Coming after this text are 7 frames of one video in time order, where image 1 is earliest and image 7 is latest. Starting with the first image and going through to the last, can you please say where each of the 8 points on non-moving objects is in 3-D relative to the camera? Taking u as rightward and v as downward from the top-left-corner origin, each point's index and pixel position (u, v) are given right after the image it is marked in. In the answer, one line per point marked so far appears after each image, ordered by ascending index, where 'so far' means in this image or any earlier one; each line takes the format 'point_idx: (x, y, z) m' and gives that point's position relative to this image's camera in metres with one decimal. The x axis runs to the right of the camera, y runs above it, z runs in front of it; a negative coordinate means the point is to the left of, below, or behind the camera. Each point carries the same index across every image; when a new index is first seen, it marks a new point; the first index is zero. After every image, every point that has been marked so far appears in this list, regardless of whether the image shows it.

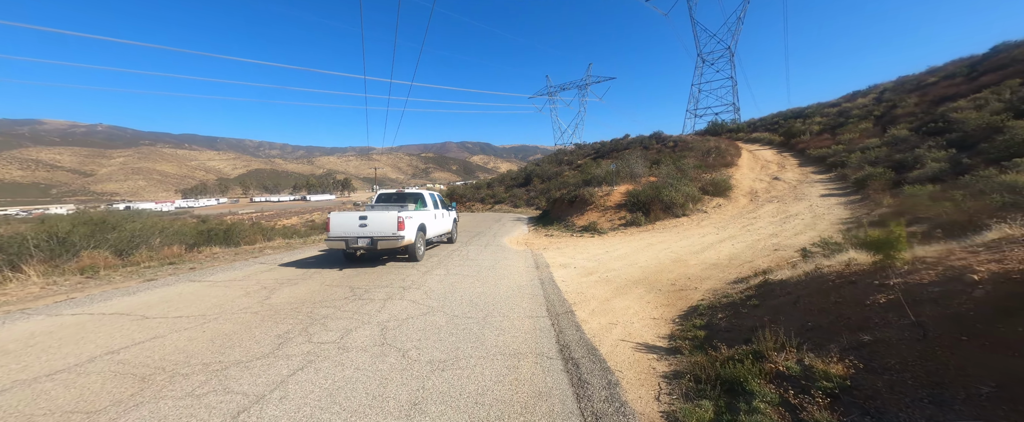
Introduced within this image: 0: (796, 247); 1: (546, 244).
0: (+7.8, -1.0, +8.8) m
1: (+1.3, -1.3, +12.5) m
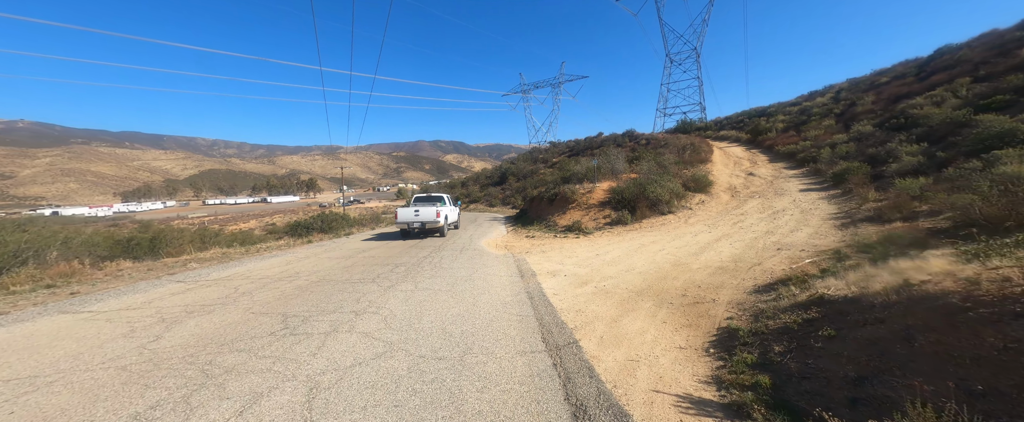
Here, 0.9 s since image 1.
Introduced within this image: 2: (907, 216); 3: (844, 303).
0: (+7.3, -0.9, +8.2) m
1: (+0.6, -1.3, +11.4) m
2: (+10.4, -0.1, +8.5) m
3: (+3.2, -0.9, +3.1) m
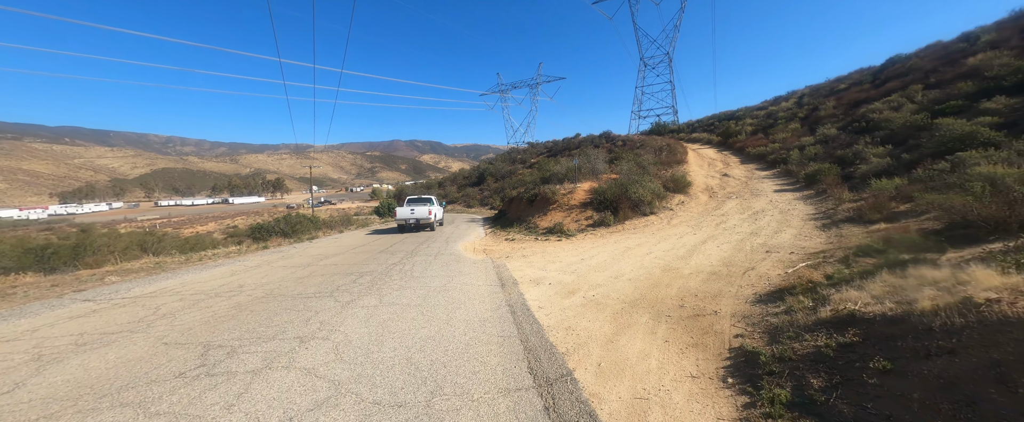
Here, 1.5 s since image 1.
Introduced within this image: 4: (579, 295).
0: (+6.8, -0.9, +8.0) m
1: (-0.1, -1.3, +10.7) m
2: (+9.9, -0.1, +8.5) m
3: (+3.1, -0.9, +2.7) m
4: (+1.2, -1.5, +5.9) m
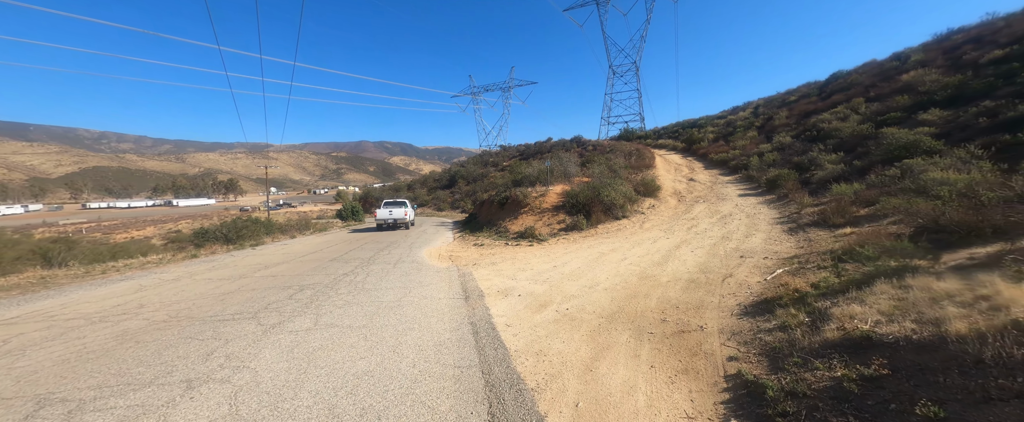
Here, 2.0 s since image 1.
0: (+6.0, -1.0, +7.8) m
1: (-1.1, -1.5, +9.9) m
2: (+9.0, -0.3, +8.6) m
3: (+2.8, -1.0, +2.2) m
4: (+0.6, -1.6, +5.3) m
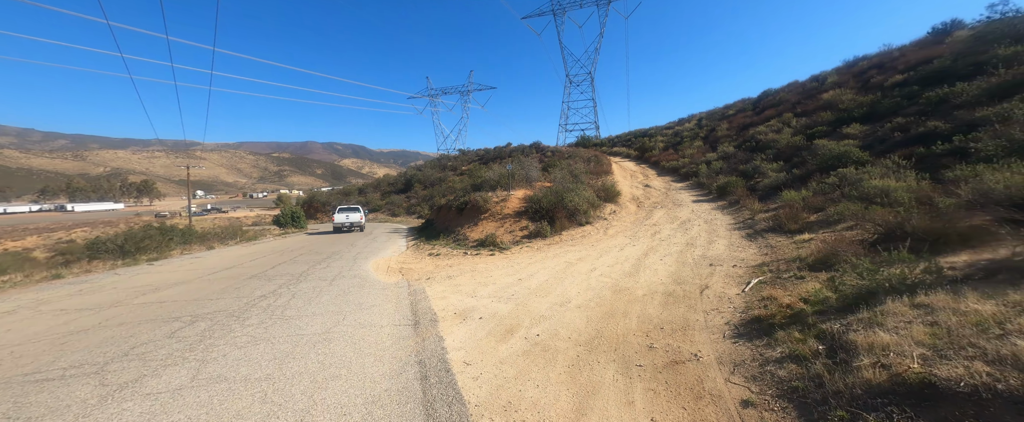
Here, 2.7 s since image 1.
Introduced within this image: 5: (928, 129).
0: (+5.1, -1.1, +7.6) m
1: (-2.2, -1.6, +8.8) m
2: (+8.0, -0.4, +8.8) m
3: (+2.6, -1.0, +1.7) m
4: (+0.1, -1.7, +4.5) m
5: (+15.6, +3.1, +12.1) m
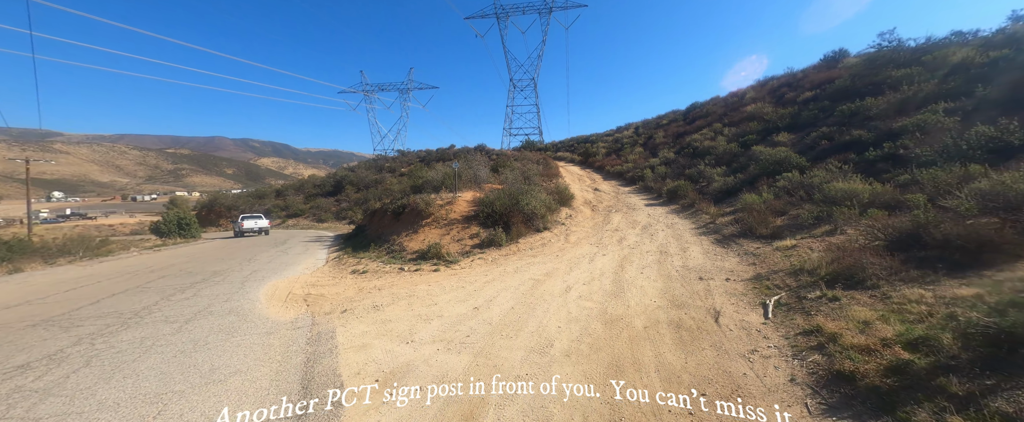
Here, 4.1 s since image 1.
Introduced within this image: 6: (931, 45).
0: (+4.1, -1.2, +6.6) m
1: (-3.3, -1.7, +6.5) m
2: (+6.8, -0.5, +8.3) m
3: (+2.7, -1.0, +0.3) m
4: (-0.2, -1.8, +2.6) m
5: (+13.7, +2.9, +12.9) m
6: (+22.8, +9.0, +17.6) m
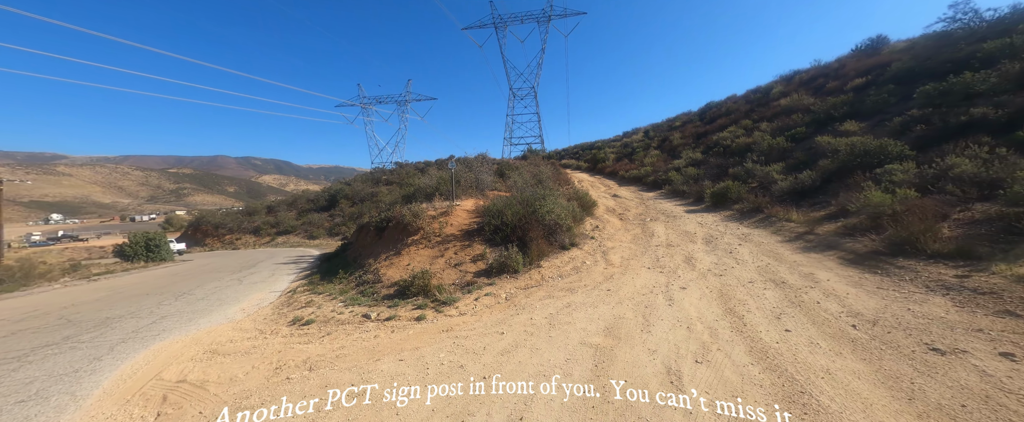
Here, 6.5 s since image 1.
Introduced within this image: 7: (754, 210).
0: (+4.6, -1.3, +3.5) m
1: (-2.8, -1.9, +3.4) m
2: (+7.2, -0.5, +5.2) m
3: (+3.1, -0.9, -2.8) m
4: (+0.2, -1.7, -0.5) m
5: (+14.1, +2.9, +9.8) m
6: (+23.1, +9.0, +14.7) m
7: (+8.3, +0.1, +11.1) m
